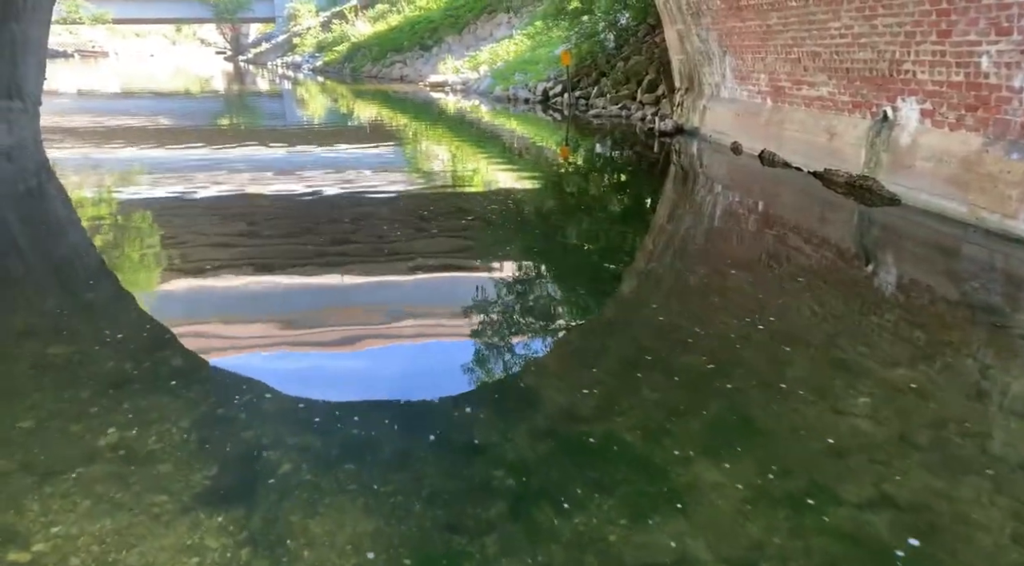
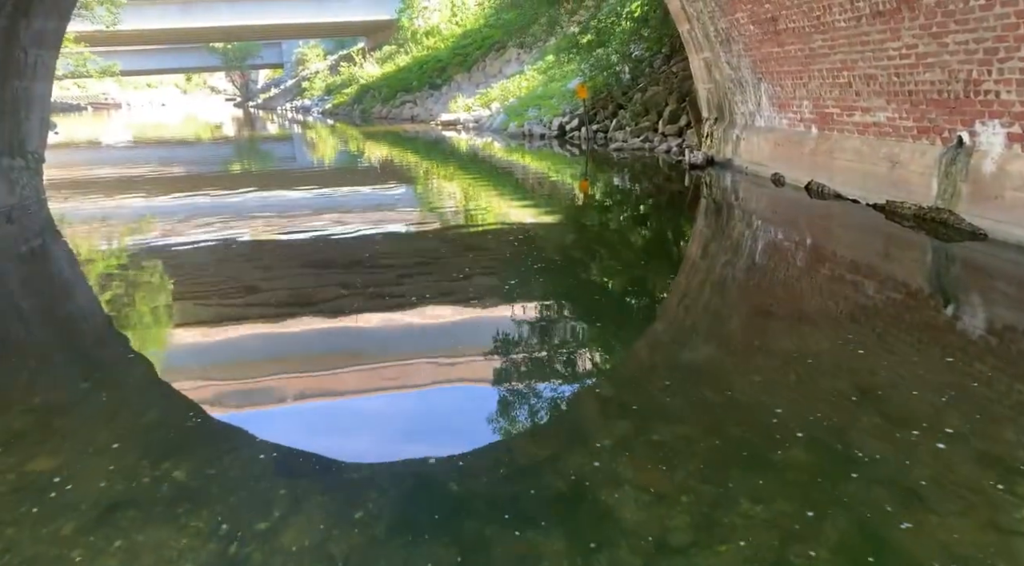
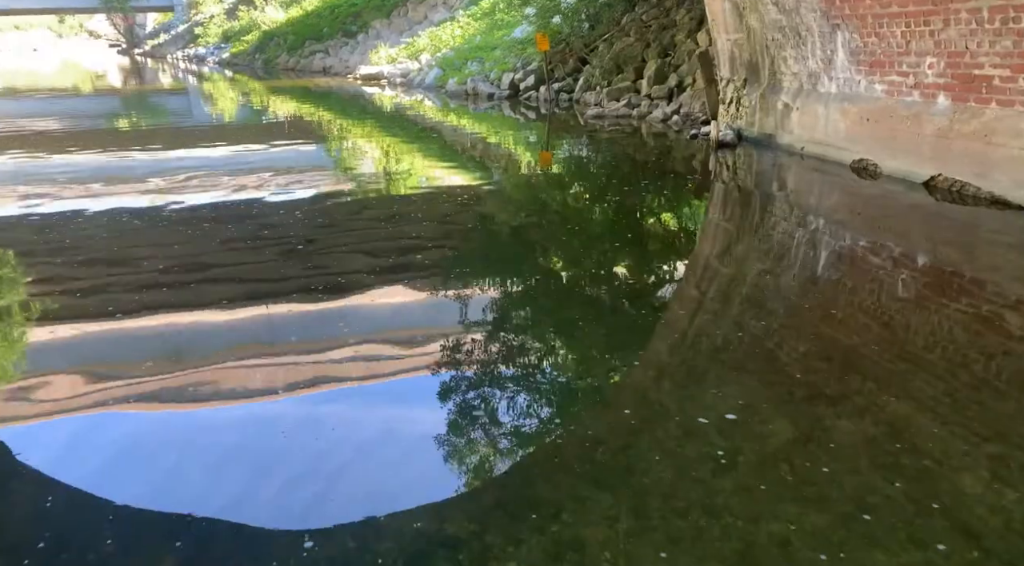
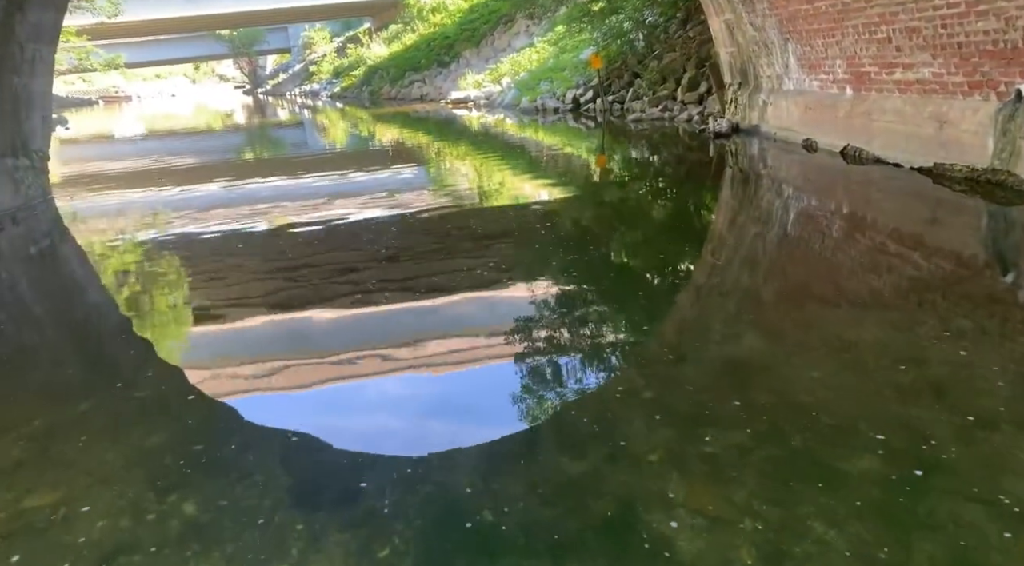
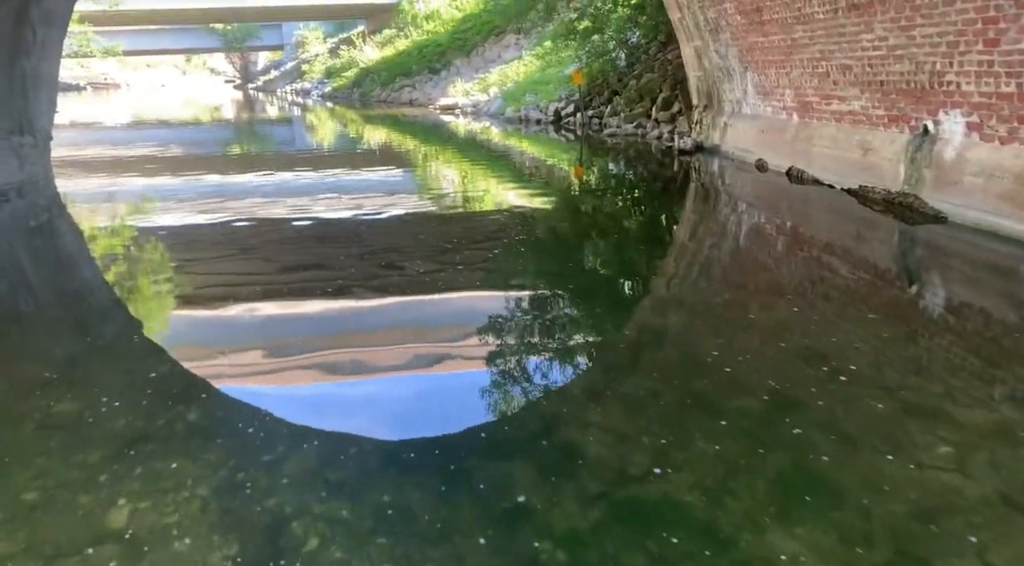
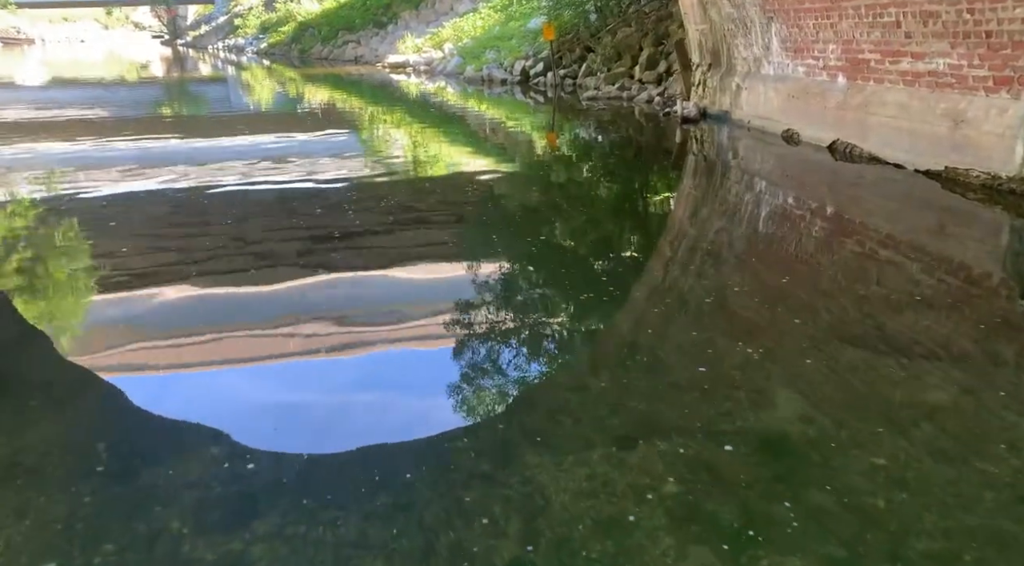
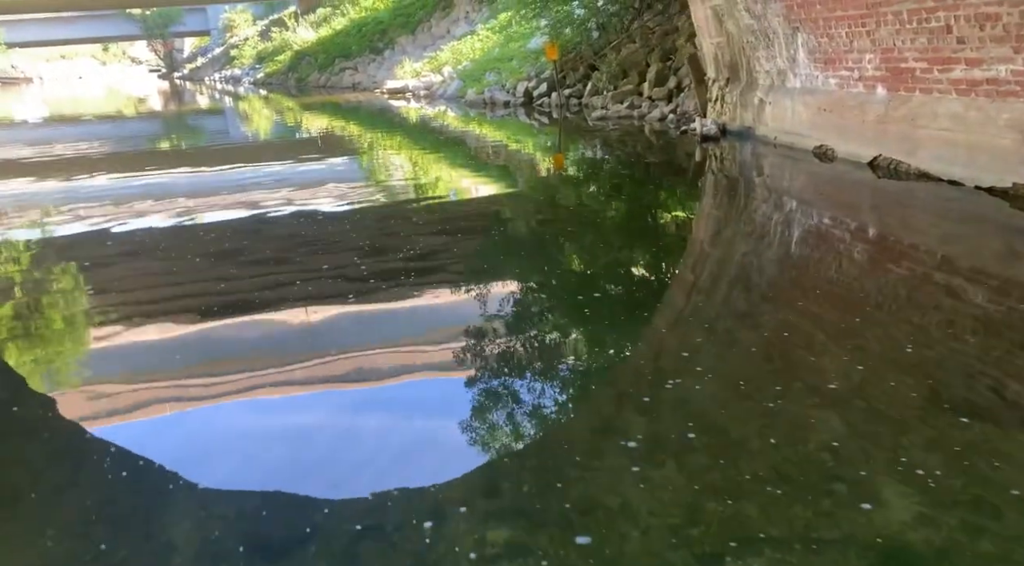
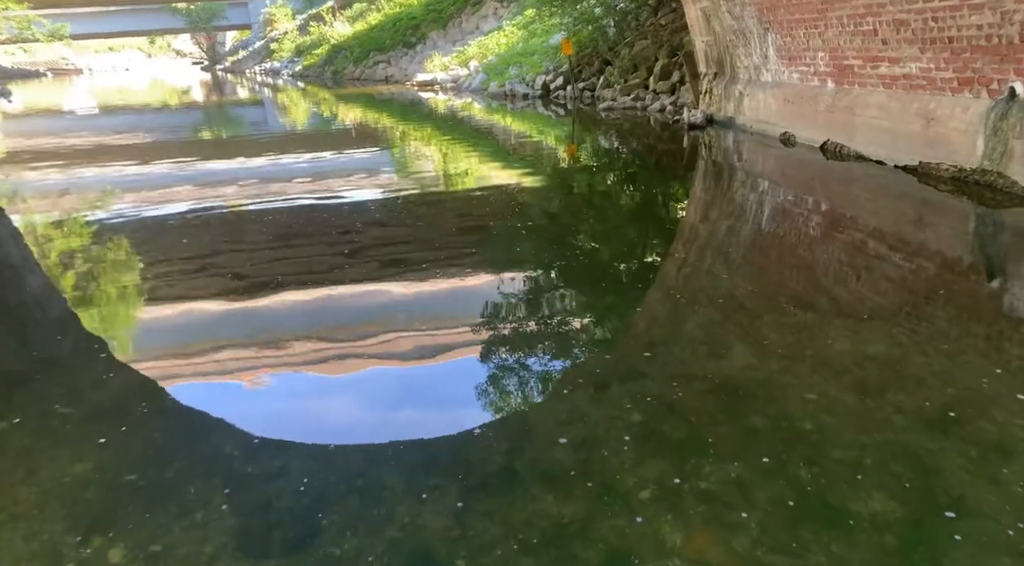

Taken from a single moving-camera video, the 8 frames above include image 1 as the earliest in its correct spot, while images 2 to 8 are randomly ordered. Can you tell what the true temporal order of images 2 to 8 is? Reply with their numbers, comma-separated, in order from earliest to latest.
5, 2, 4, 8, 6, 7, 3
